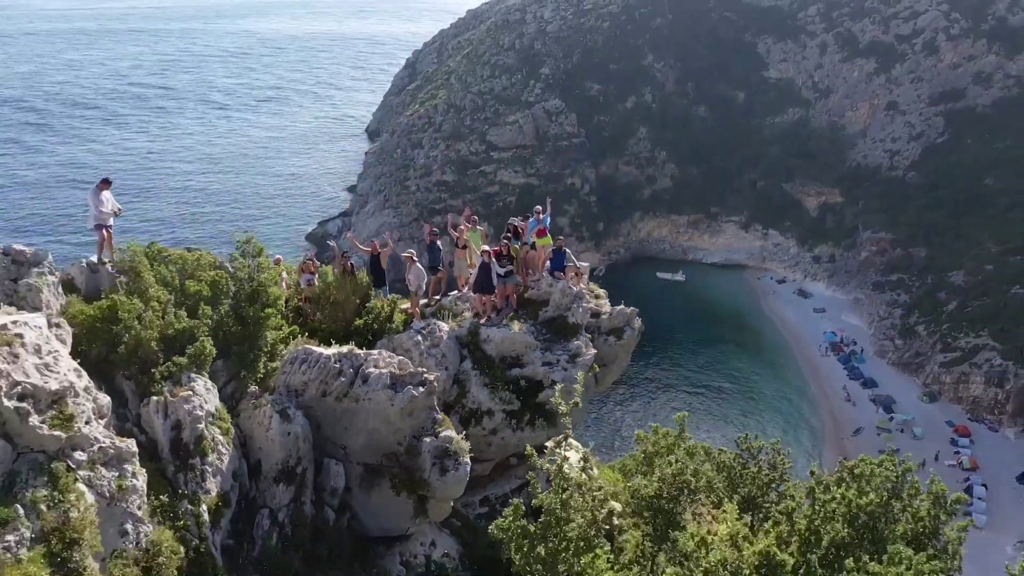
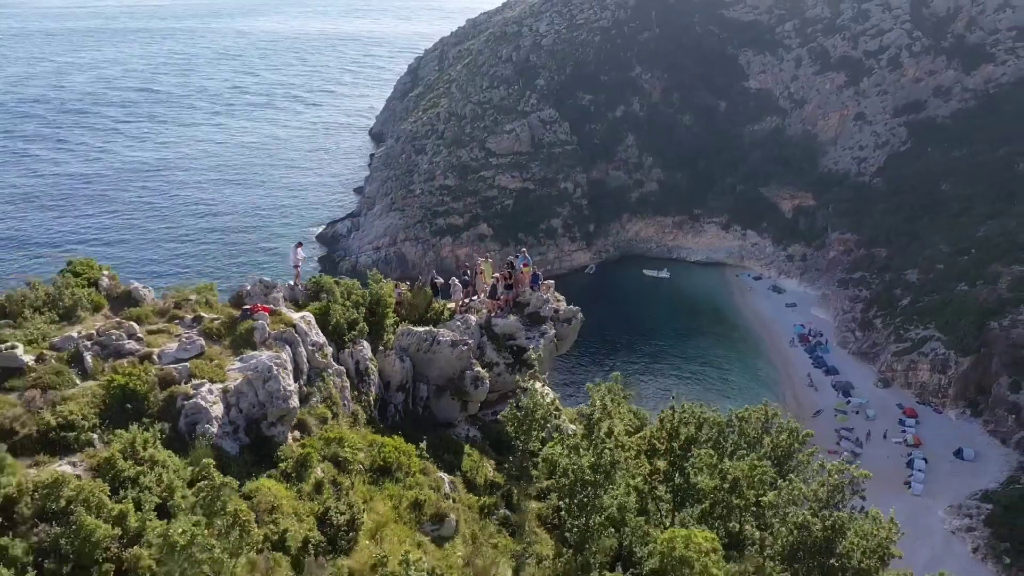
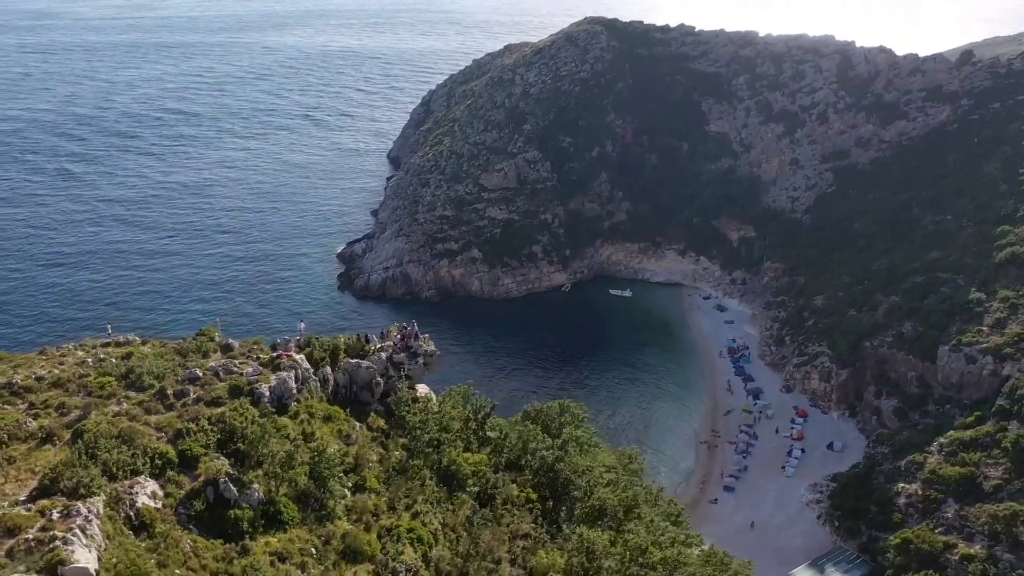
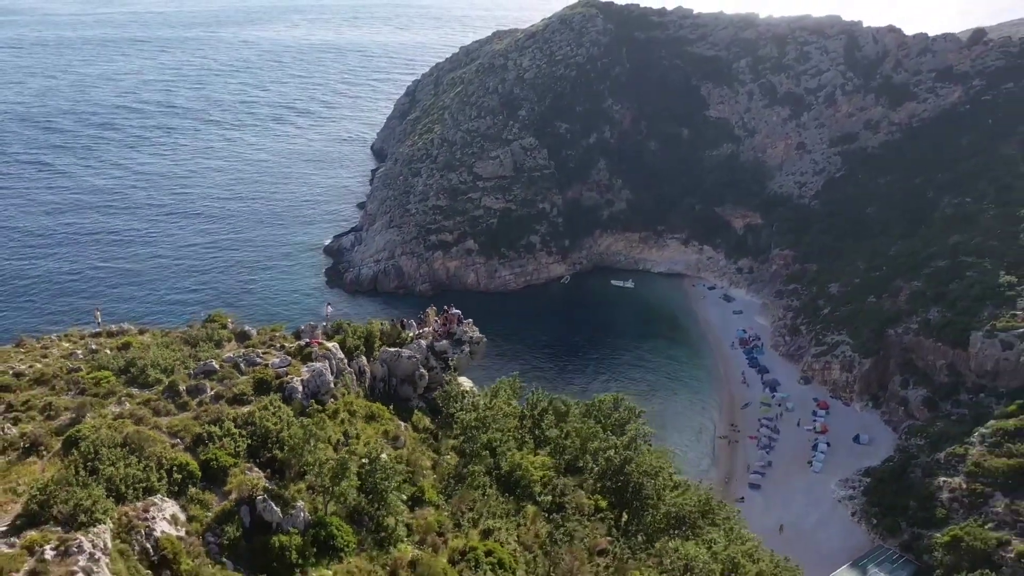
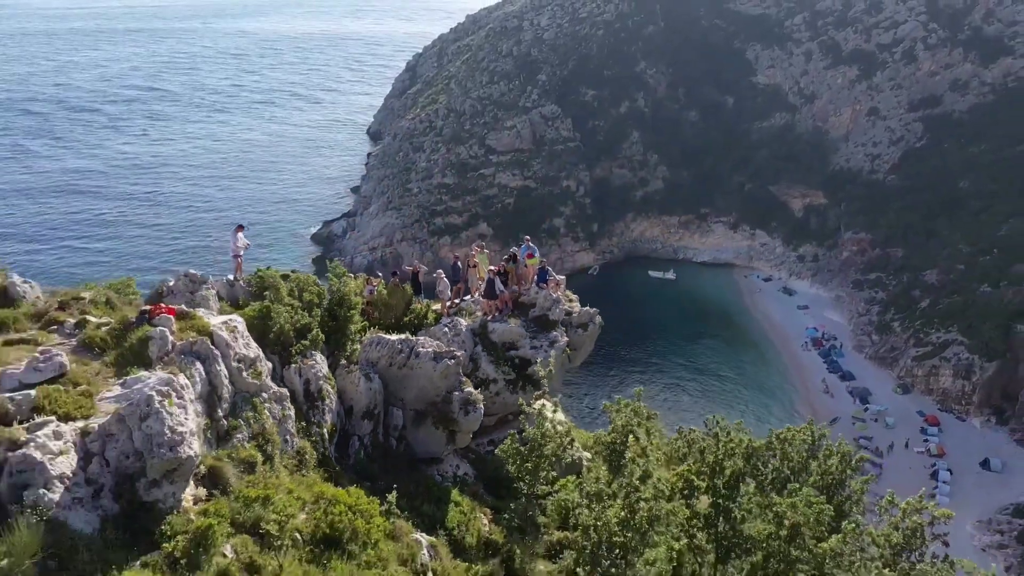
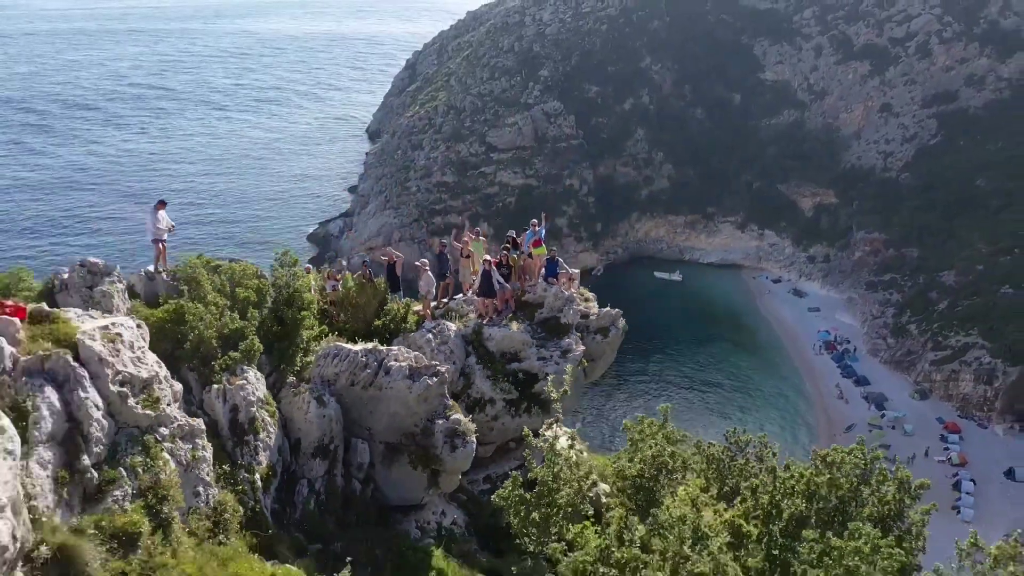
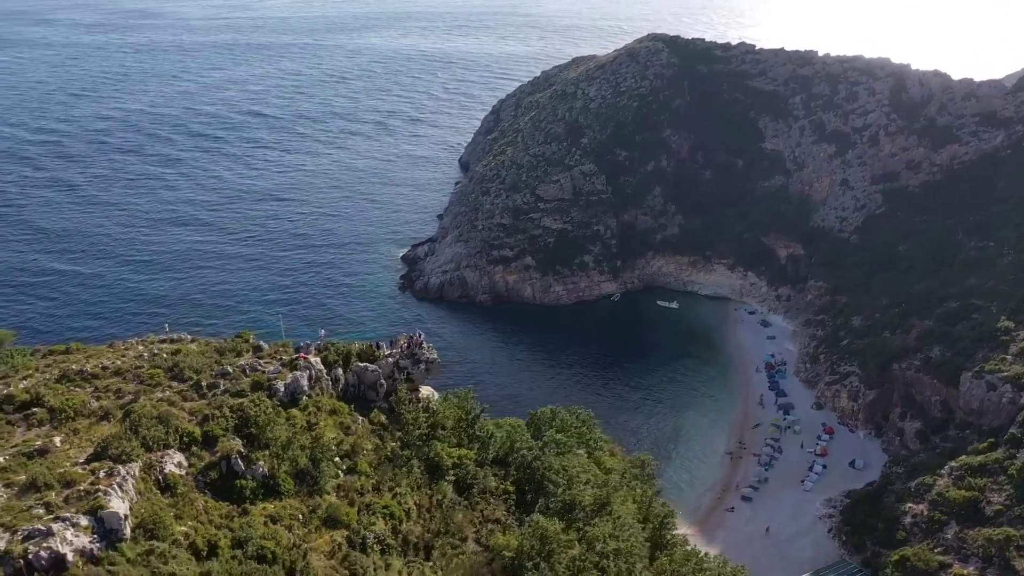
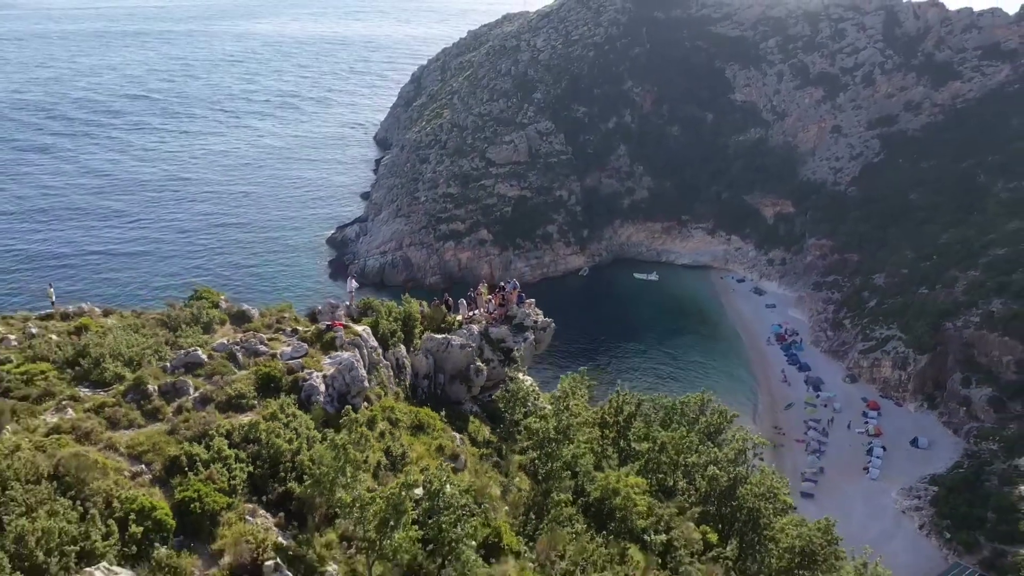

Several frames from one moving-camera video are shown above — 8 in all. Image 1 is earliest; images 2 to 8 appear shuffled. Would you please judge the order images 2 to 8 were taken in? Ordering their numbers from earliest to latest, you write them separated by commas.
6, 5, 2, 8, 4, 3, 7
